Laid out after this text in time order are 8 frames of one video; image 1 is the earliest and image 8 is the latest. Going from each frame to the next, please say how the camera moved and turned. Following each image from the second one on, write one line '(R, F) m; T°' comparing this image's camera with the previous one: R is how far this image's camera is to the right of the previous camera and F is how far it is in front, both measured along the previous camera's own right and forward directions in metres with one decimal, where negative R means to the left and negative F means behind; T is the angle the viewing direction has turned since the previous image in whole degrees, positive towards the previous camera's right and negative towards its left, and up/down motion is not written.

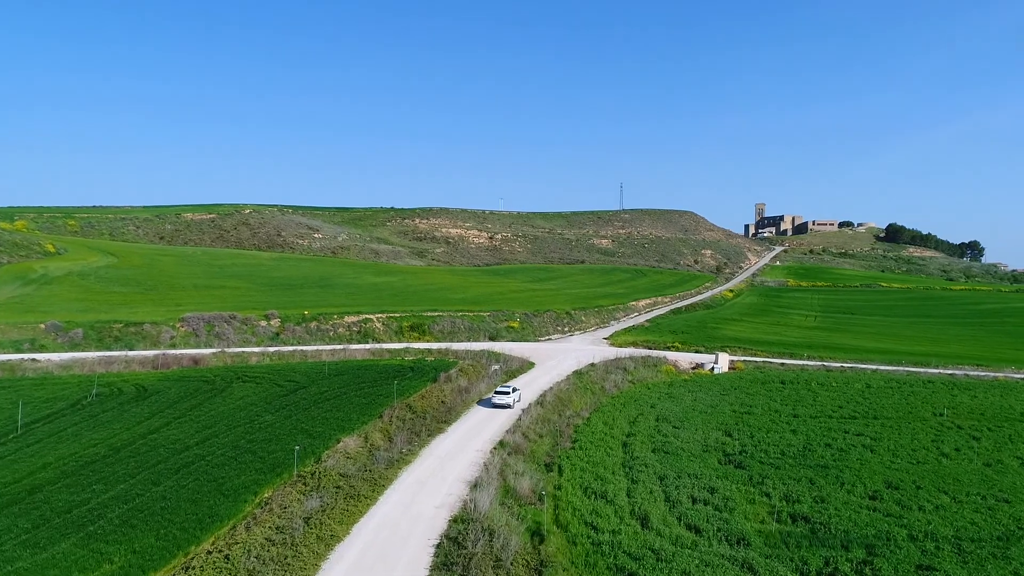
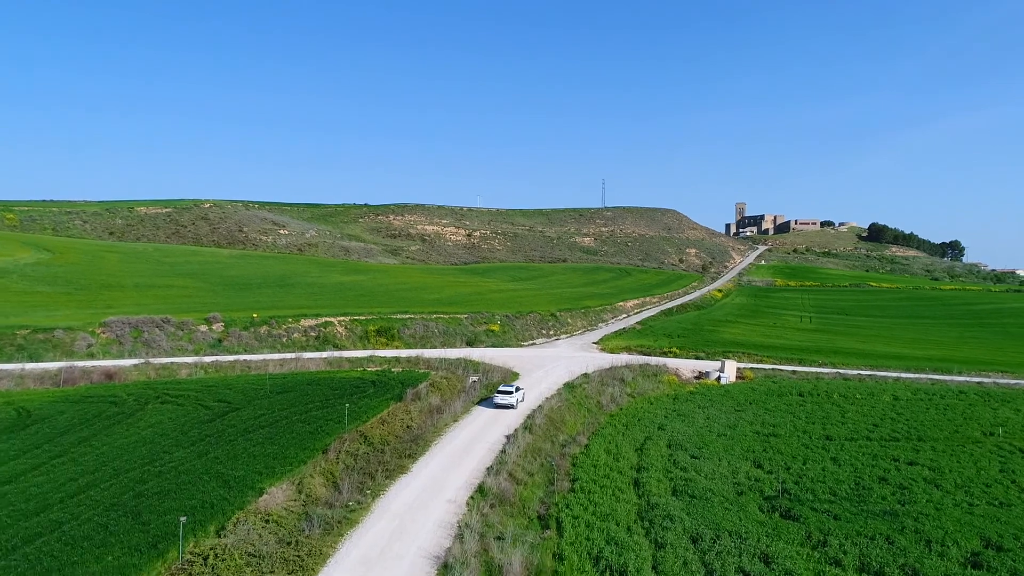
(-0.1, +5.4) m; +2°
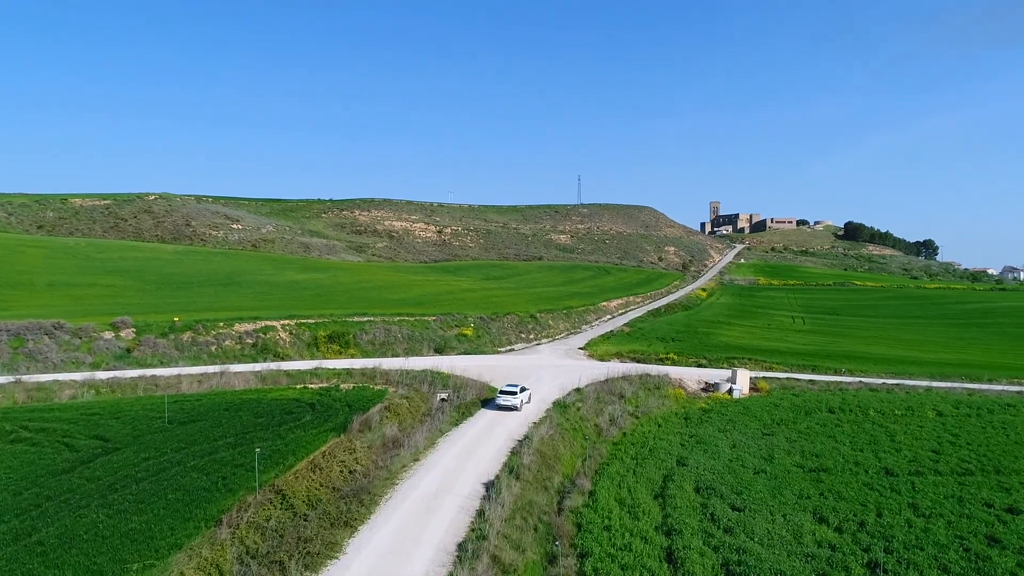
(-0.2, +6.2) m; +2°
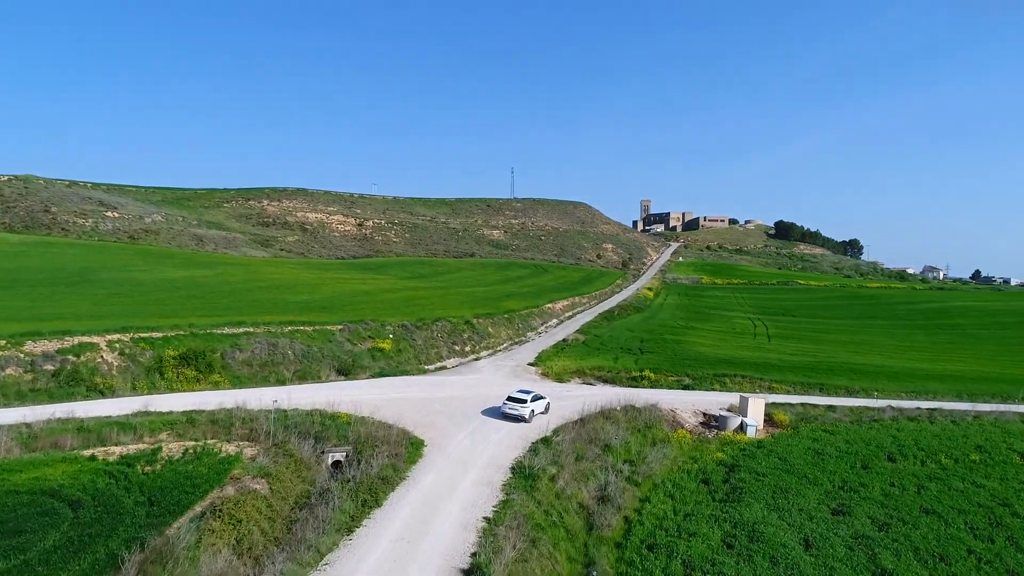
(-0.2, +9.8) m; +6°
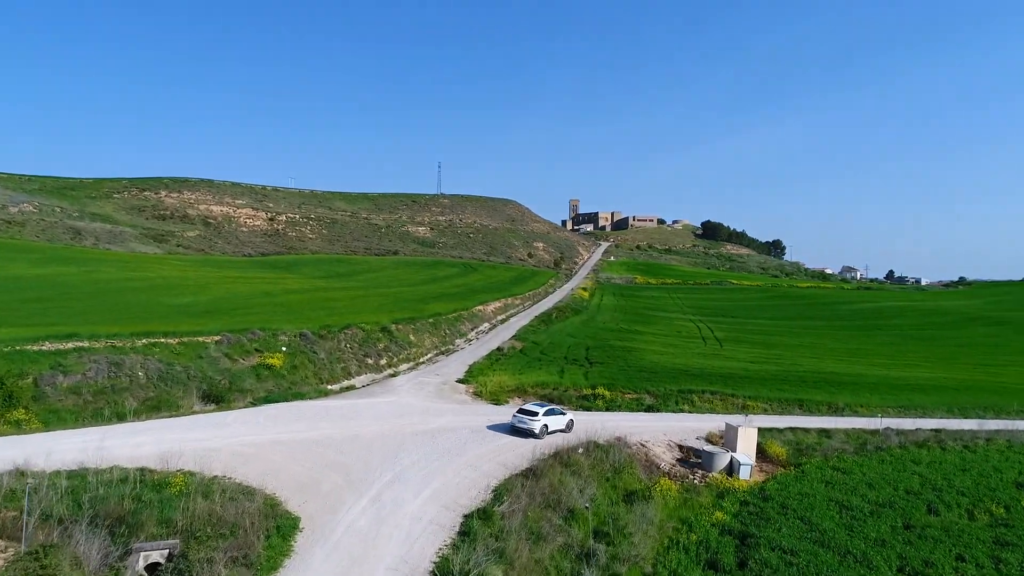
(+0.1, +6.2) m; +6°
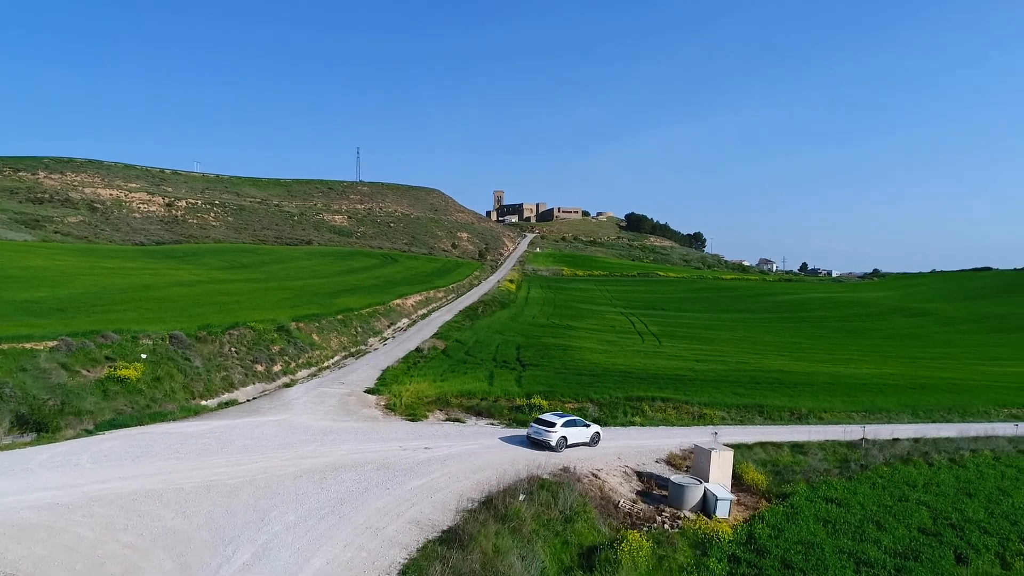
(+0.1, +4.5) m; +6°
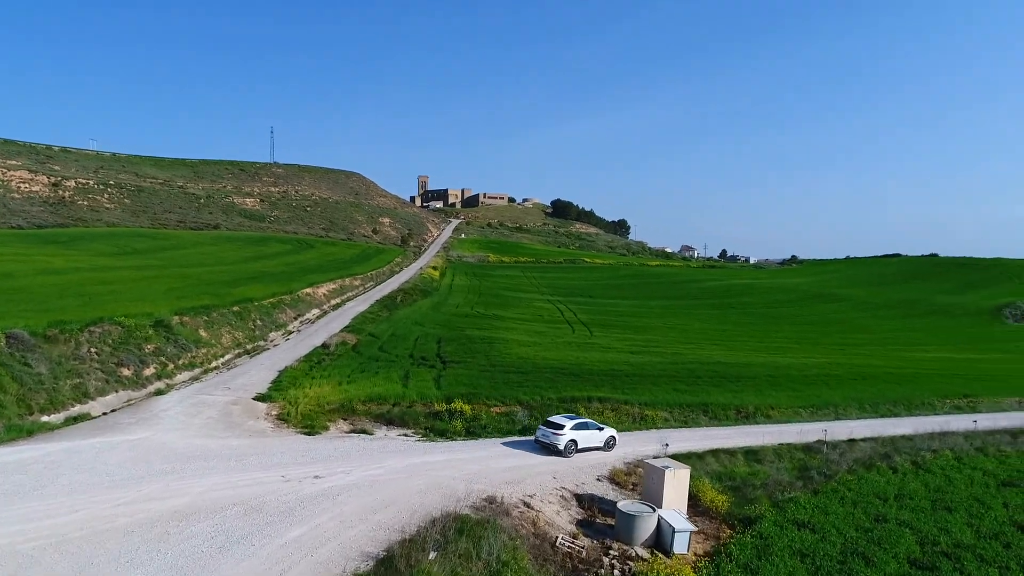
(+0.3, +3.1) m; +6°
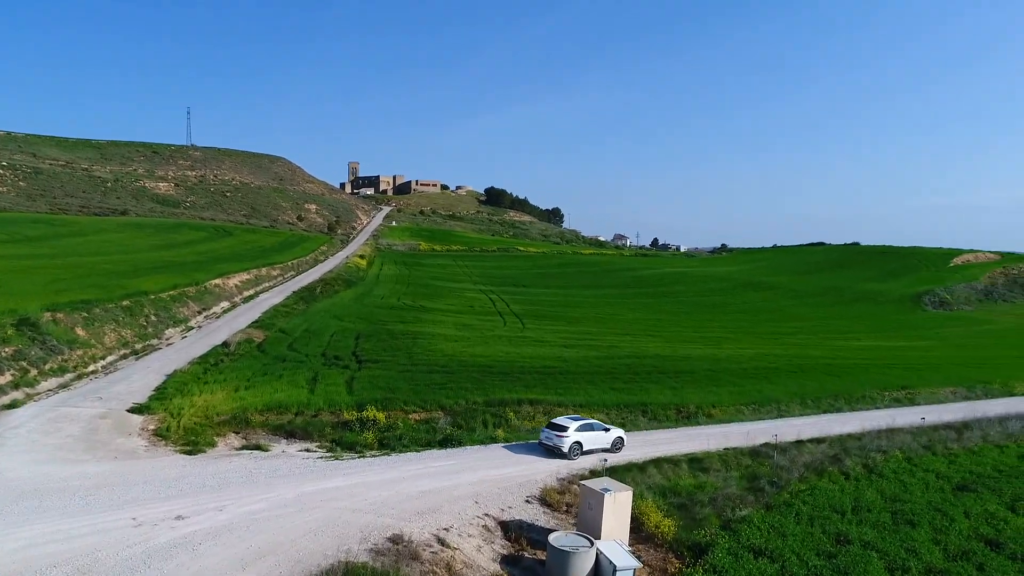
(+0.4, +2.2) m; +5°
